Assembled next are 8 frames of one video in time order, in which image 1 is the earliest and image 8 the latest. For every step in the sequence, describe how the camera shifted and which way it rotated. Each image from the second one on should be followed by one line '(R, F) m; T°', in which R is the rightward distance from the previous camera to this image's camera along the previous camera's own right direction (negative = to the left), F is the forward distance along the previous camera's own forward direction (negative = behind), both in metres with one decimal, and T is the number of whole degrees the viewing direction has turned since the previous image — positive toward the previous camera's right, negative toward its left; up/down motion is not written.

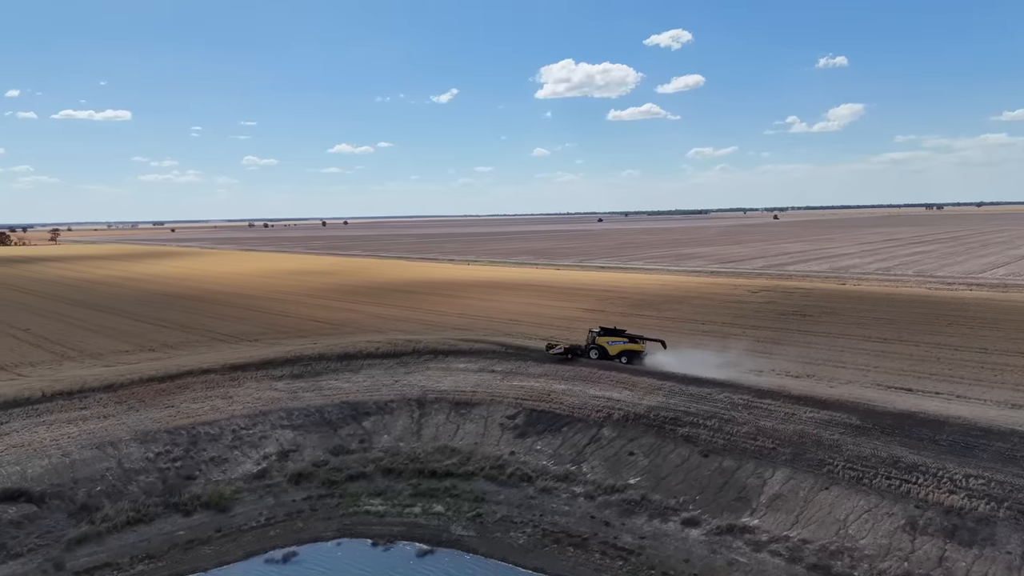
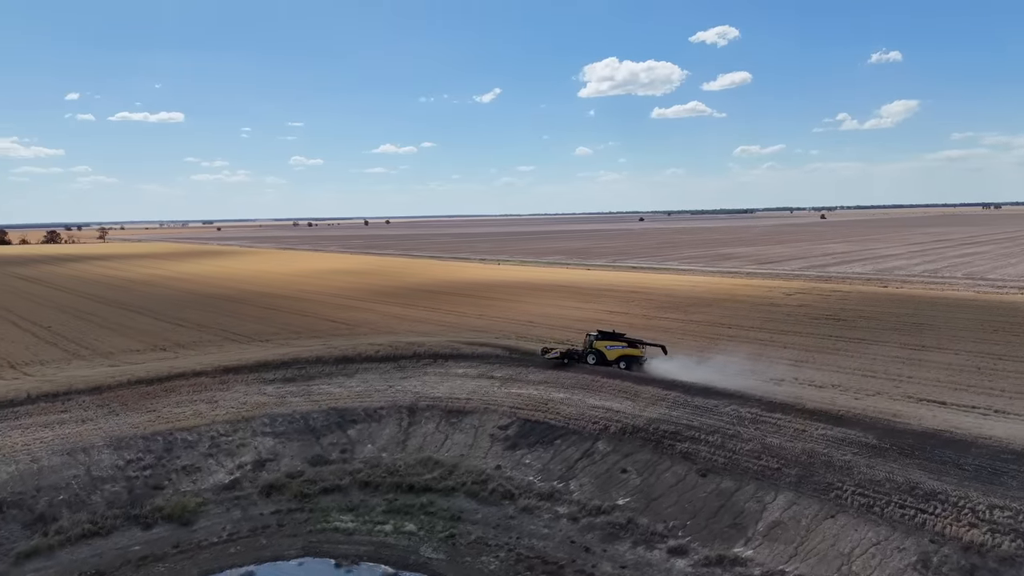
(+1.3, +1.2) m; -3°
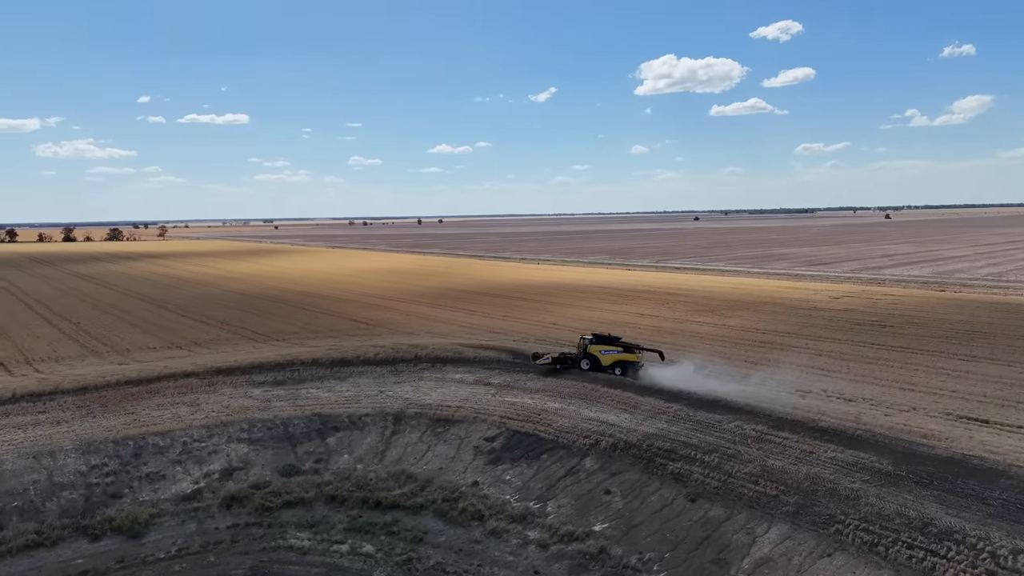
(+1.6, +1.3) m; -4°
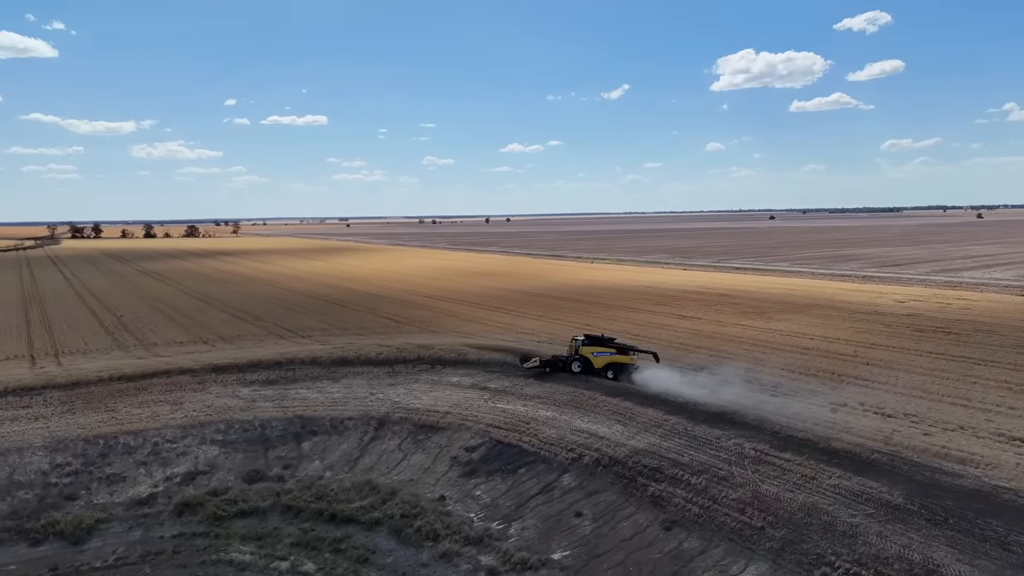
(+2.0, +1.4) m; -5°
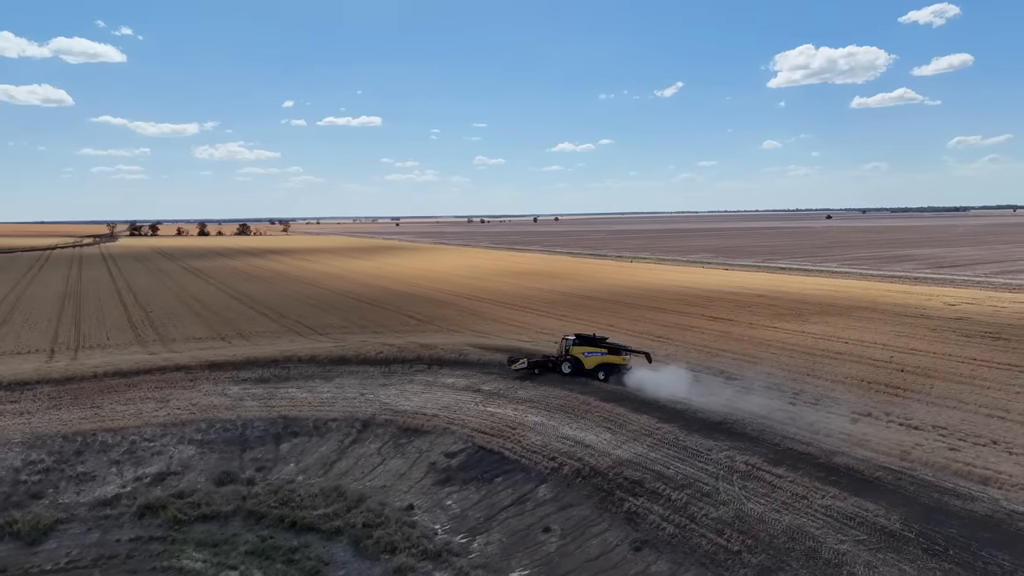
(+1.4, +1.0) m; -4°
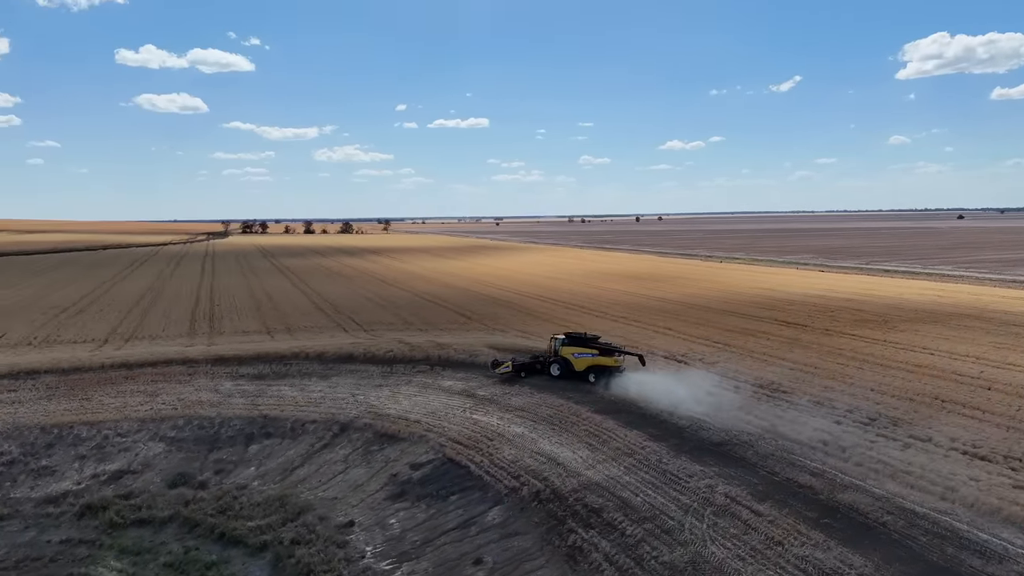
(+2.5, +1.8) m; -8°
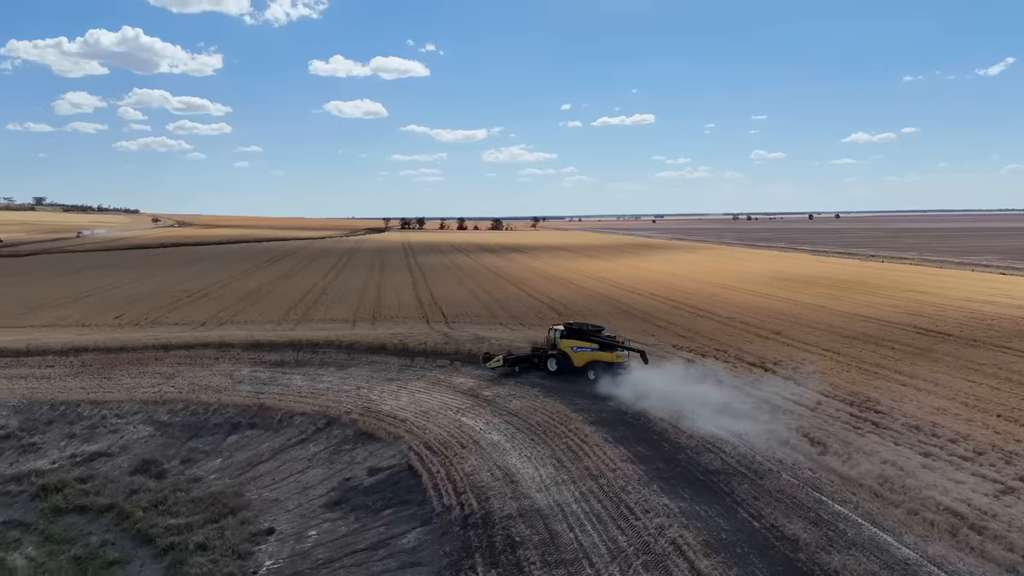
(+3.2, +2.4) m; -12°
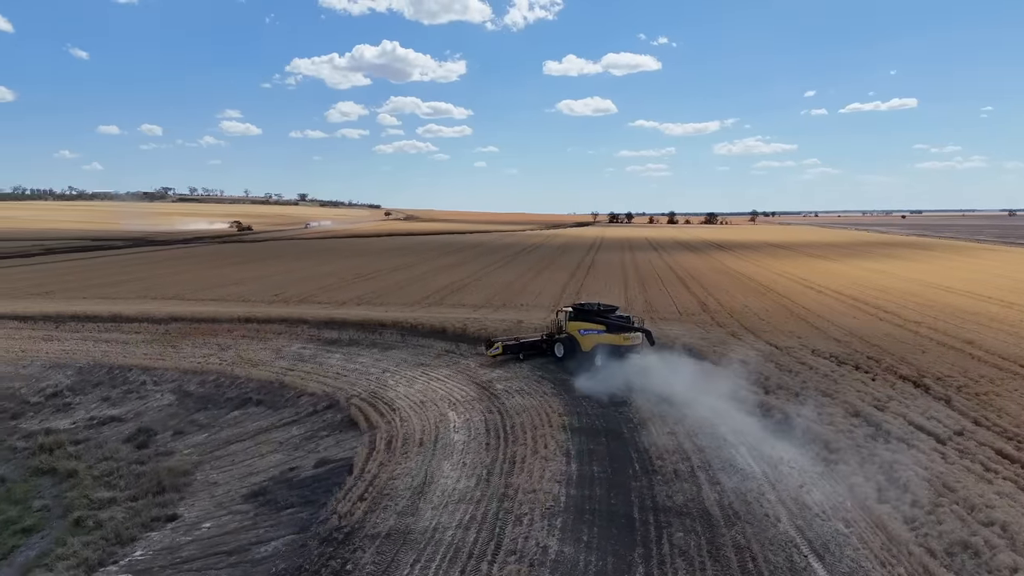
(+3.7, +2.8) m; -17°
